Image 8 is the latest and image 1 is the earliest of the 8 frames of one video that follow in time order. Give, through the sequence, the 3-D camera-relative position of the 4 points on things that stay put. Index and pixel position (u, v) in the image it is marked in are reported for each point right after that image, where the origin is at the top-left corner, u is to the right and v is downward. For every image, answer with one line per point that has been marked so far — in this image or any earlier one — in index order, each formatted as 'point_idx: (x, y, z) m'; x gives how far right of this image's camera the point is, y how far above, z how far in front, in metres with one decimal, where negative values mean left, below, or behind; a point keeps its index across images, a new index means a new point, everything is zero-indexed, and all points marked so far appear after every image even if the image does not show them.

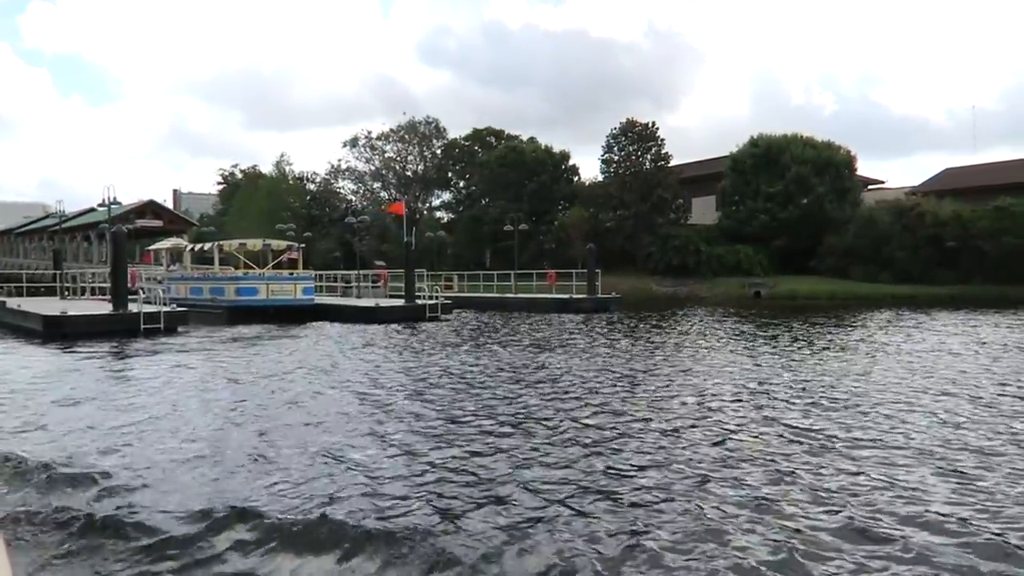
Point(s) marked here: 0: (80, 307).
0: (-9.0, -0.4, +18.2) m
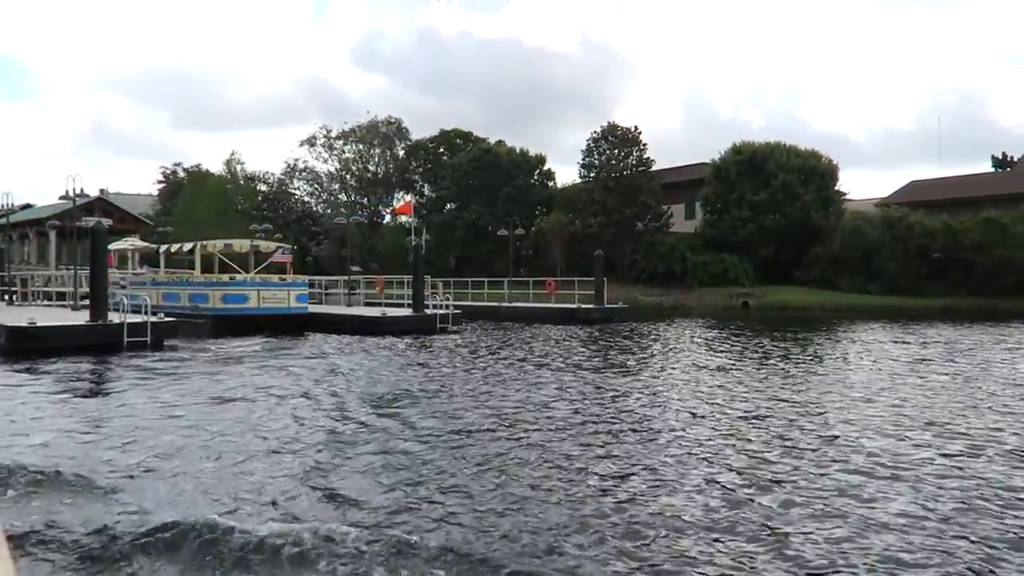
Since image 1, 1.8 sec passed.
0: (-8.1, -0.5, +15.3) m
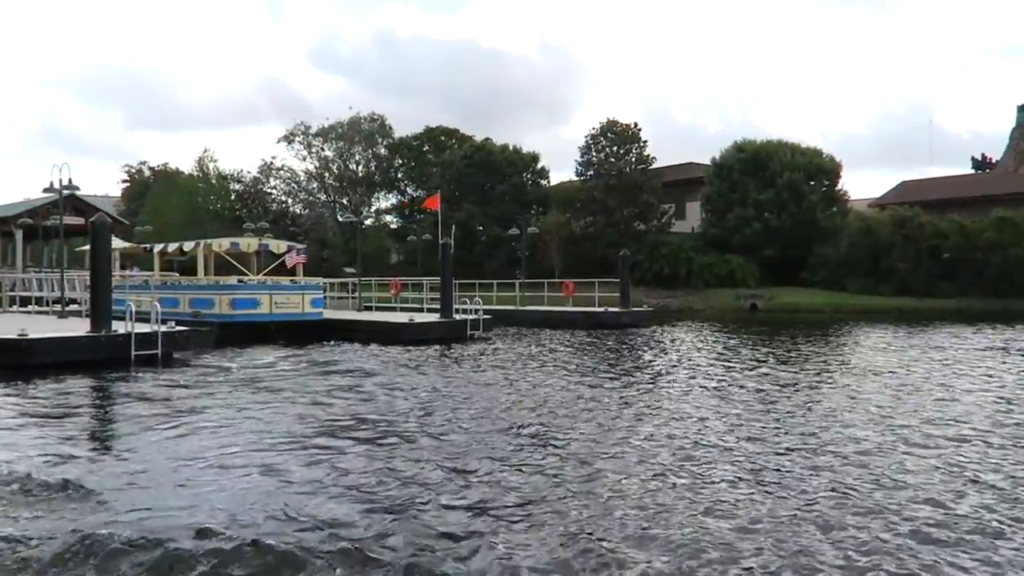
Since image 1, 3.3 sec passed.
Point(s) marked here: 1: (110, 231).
0: (-7.0, -0.6, +13.0) m
1: (-6.3, +0.9, +13.5) m
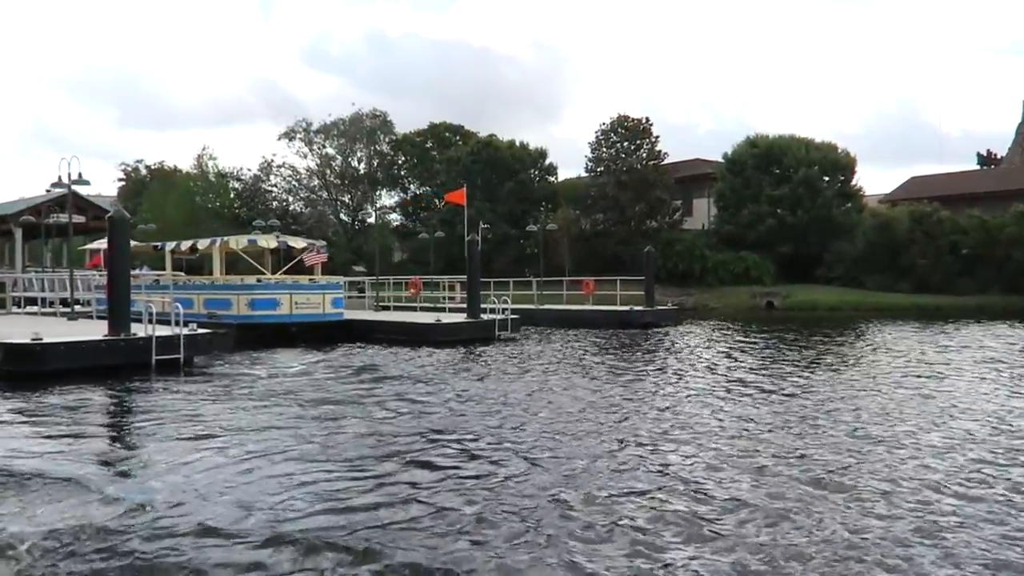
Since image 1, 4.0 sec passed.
0: (-6.3, -0.6, +12.1) m
1: (-5.6, +0.9, +12.5) m
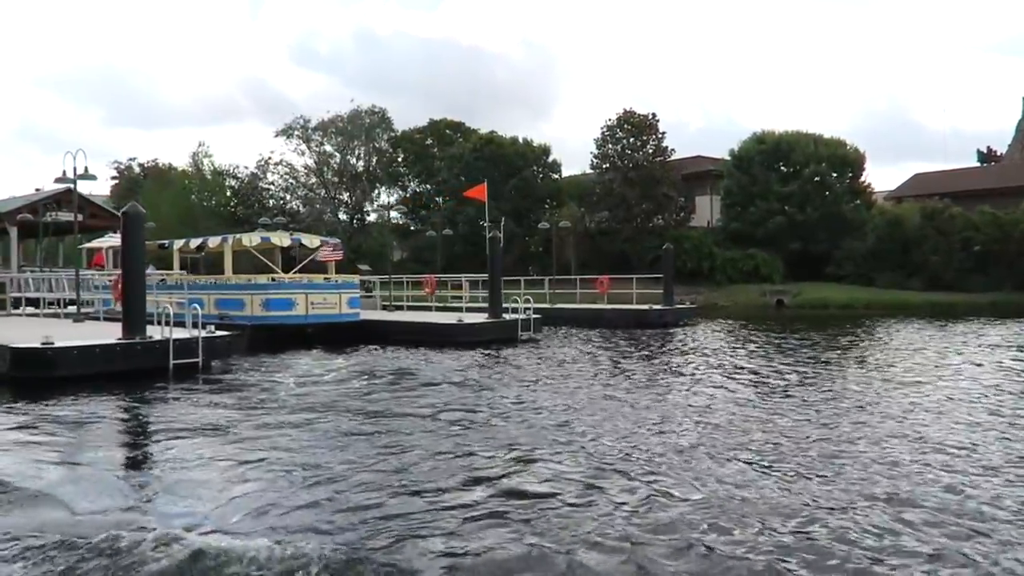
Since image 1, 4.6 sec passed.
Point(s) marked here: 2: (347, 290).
0: (-5.7, -0.6, +11.4) m
1: (-5.0, +0.9, +11.8) m
2: (-3.3, 0.0, +17.2) m
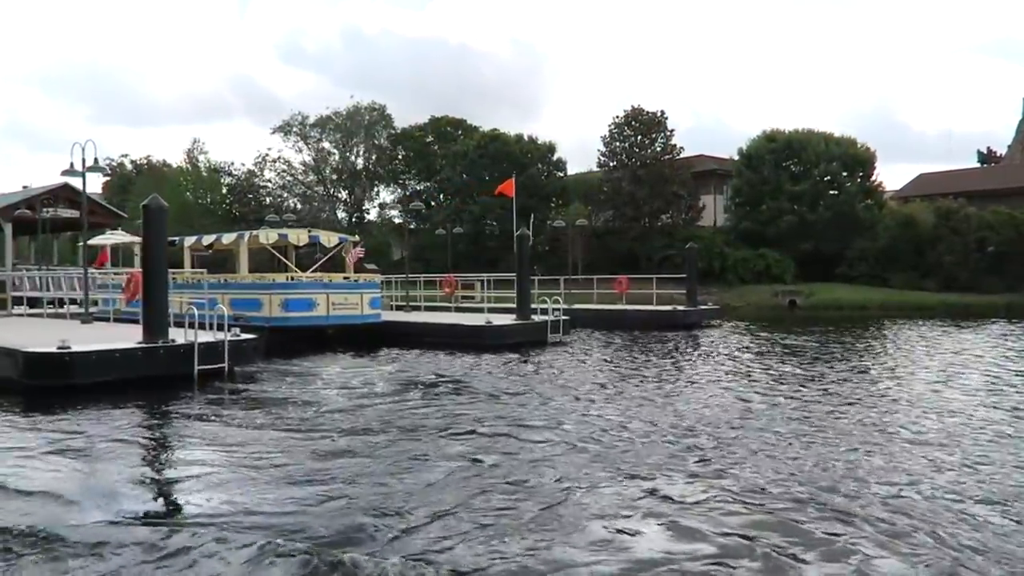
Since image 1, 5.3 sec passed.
0: (-5.1, -0.6, +10.5) m
1: (-4.4, +0.9, +10.9) m
2: (-2.7, 0.0, +16.4) m
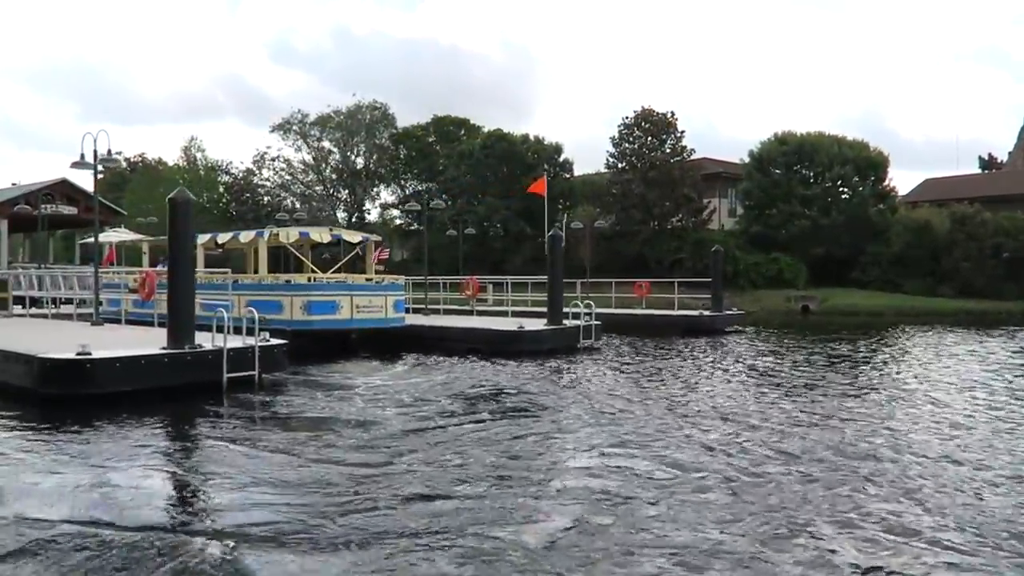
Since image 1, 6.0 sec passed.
0: (-4.4, -0.6, +9.6) m
1: (-3.7, +0.9, +10.0) m
2: (-2.1, -0.1, +15.5) m
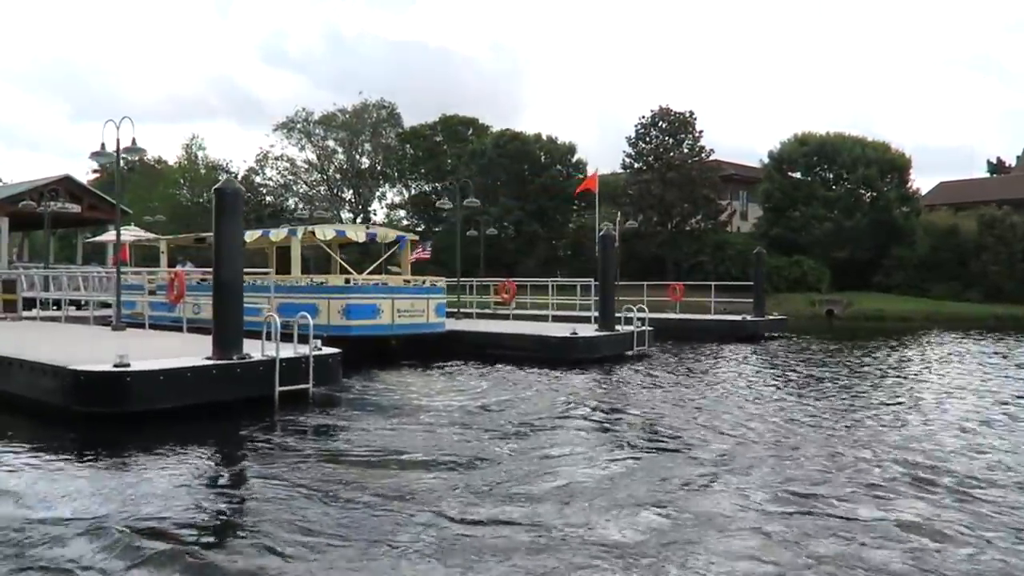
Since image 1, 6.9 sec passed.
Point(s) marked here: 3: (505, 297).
0: (-3.5, -0.6, +8.4) m
1: (-2.8, +0.9, +8.9) m
2: (-1.3, -0.1, +14.4) m
3: (-0.1, -0.2, +18.3) m
